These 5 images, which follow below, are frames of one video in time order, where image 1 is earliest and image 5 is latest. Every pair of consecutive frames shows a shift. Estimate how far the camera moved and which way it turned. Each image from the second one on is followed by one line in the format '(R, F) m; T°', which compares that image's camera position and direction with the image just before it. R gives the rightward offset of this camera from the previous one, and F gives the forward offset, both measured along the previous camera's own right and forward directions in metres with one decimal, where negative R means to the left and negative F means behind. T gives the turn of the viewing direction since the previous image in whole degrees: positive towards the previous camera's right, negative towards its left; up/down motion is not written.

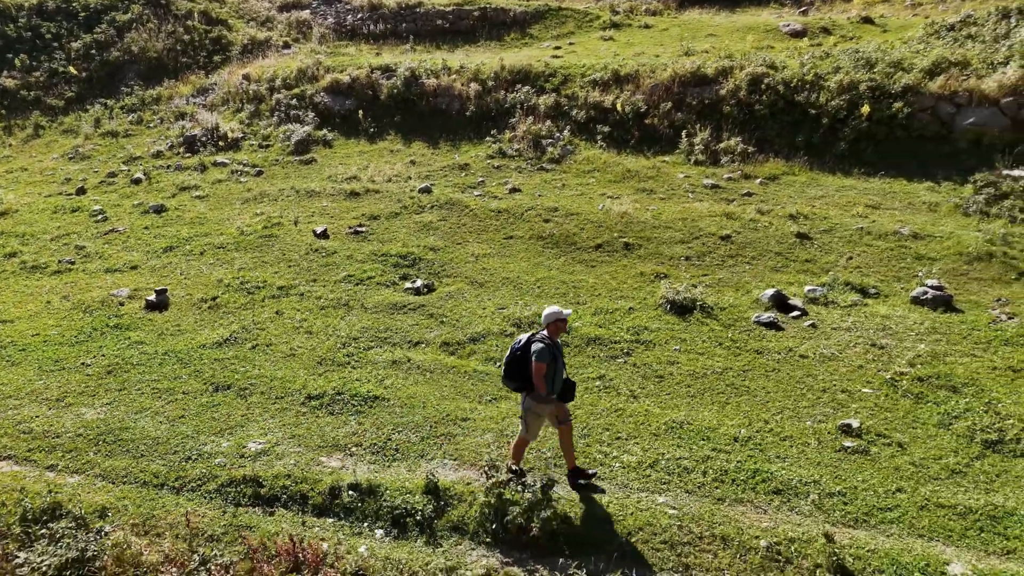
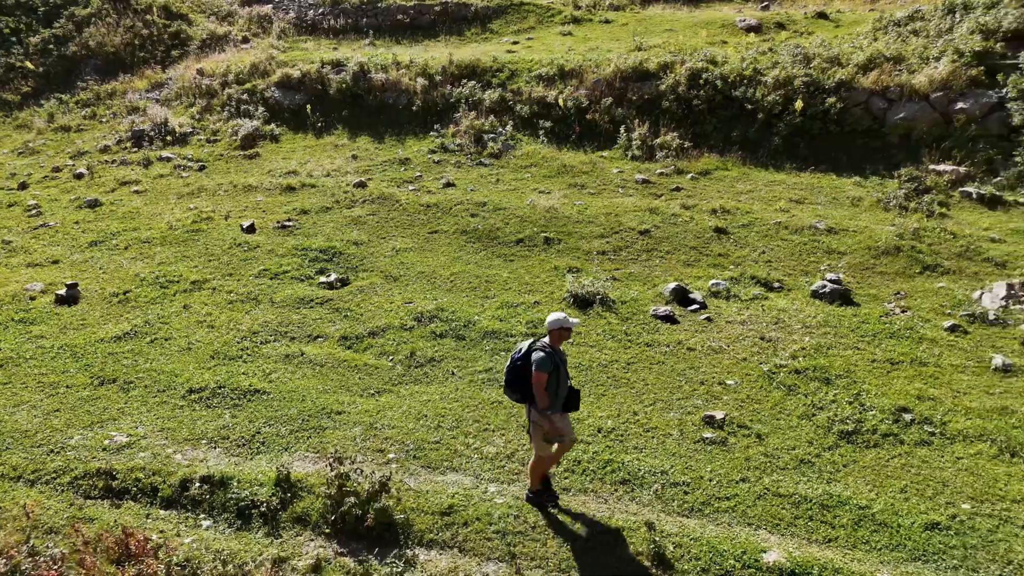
(+1.5, -0.1) m; 0°
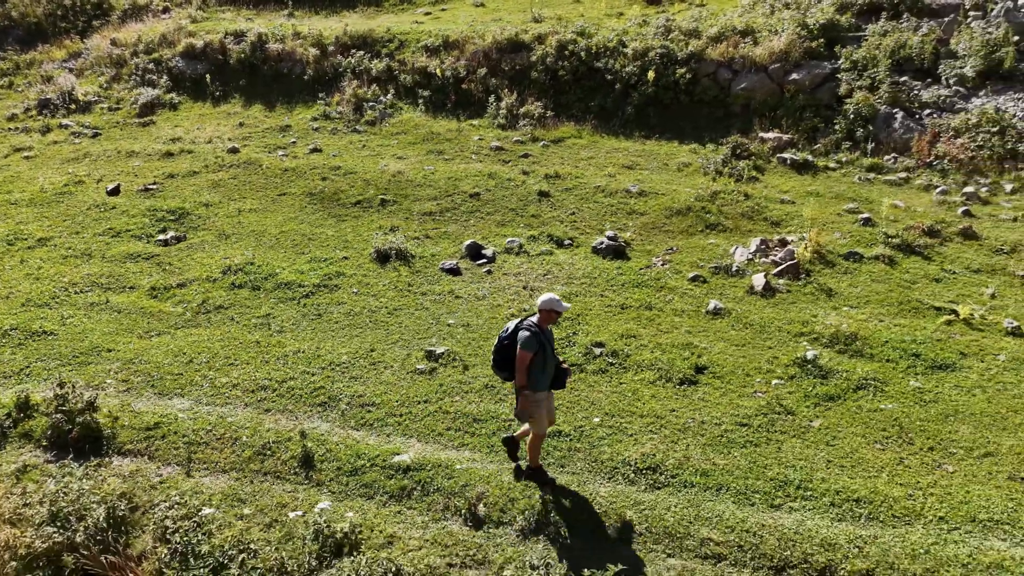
(+3.3, -1.1) m; +1°
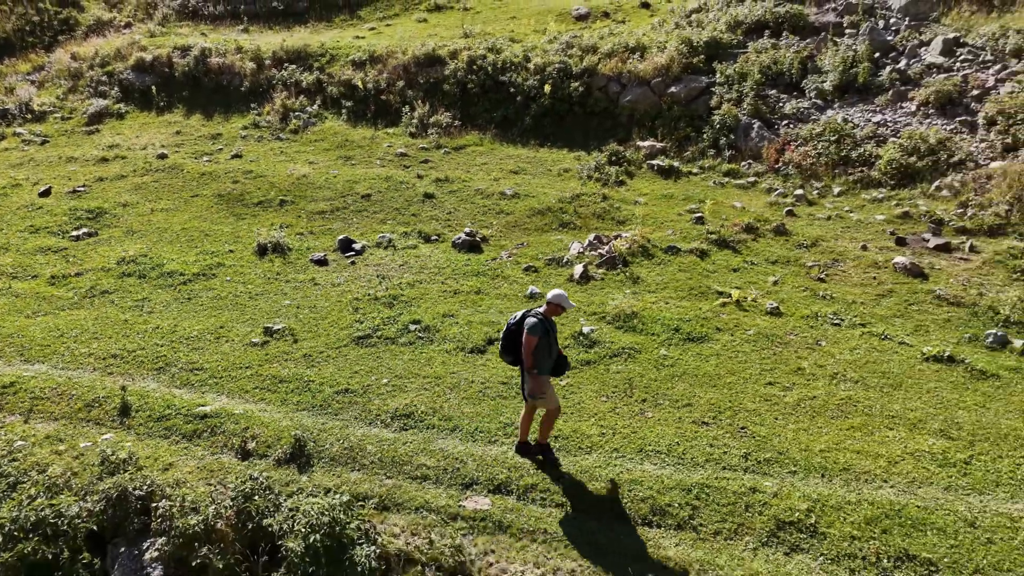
(+2.7, -1.5) m; 0°
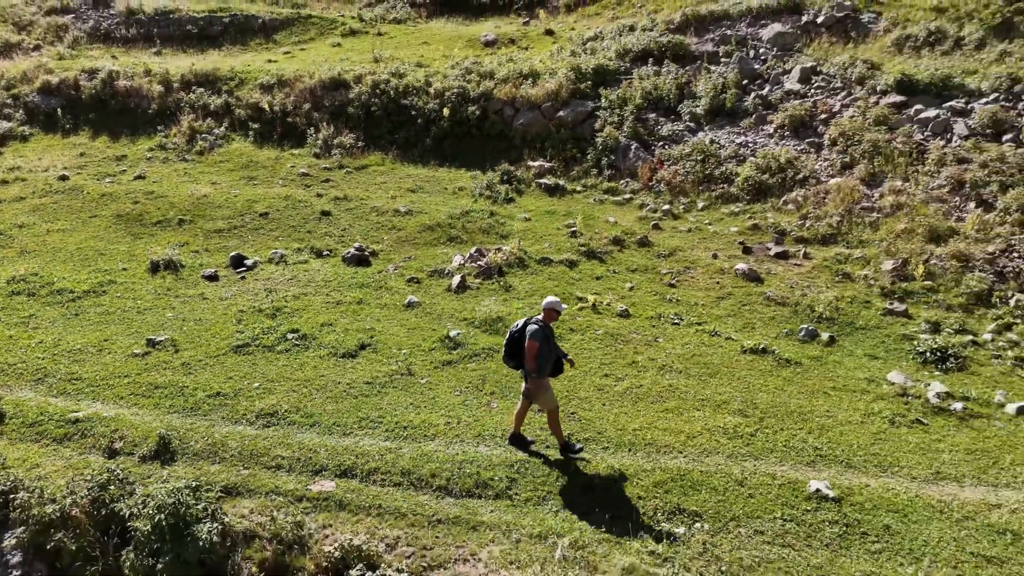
(+1.1, -1.0) m; +5°
